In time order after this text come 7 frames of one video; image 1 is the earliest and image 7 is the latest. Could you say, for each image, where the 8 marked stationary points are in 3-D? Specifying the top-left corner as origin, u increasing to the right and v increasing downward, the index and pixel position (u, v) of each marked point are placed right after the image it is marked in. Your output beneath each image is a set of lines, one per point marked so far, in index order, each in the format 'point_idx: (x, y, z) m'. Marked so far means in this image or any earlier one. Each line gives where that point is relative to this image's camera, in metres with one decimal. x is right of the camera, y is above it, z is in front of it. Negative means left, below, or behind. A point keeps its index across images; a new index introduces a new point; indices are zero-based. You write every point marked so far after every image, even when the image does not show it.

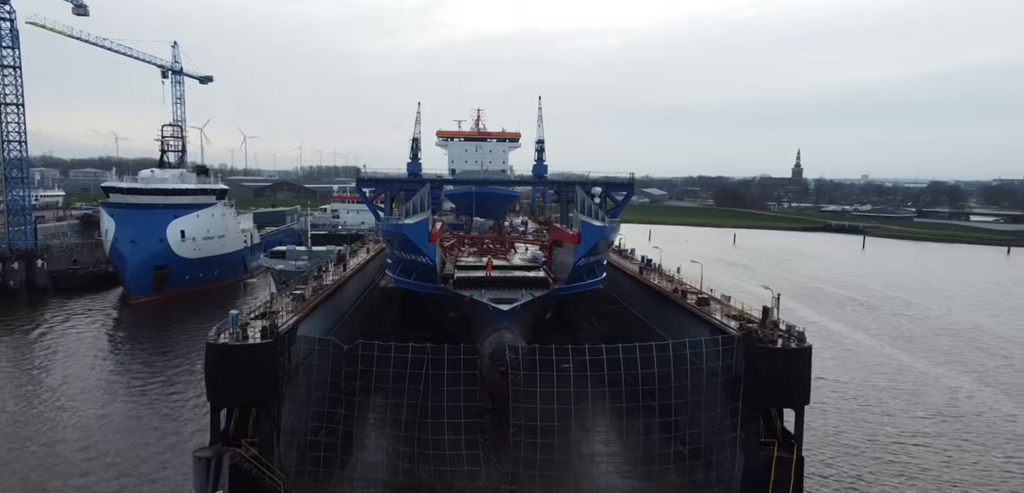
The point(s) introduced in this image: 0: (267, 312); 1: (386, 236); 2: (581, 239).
0: (-4.6, -1.2, +9.1) m
1: (-3.0, +0.3, +11.6) m
2: (+1.5, +0.1, +10.4) m
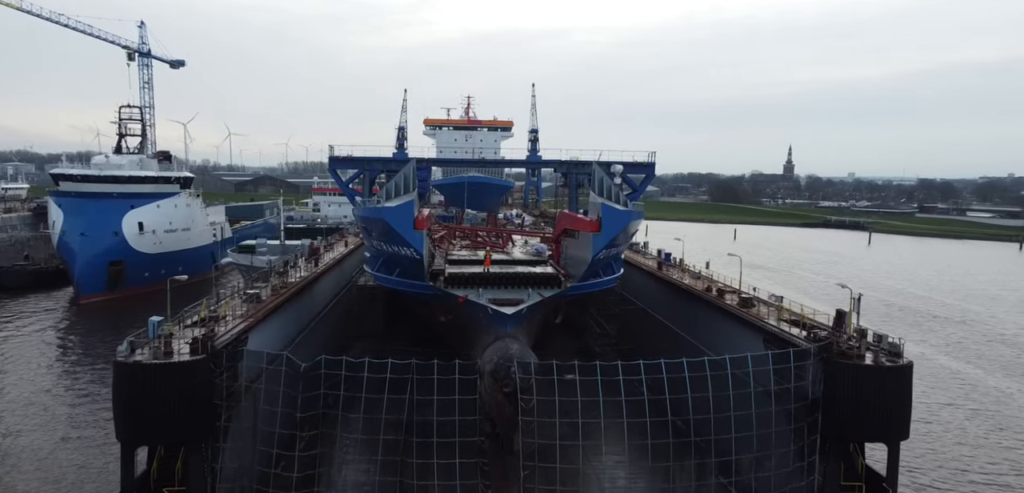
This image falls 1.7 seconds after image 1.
0: (-4.5, -1.1, +7.1) m
1: (-3.0, +0.5, +9.7) m
2: (+1.6, +0.3, +8.5) m
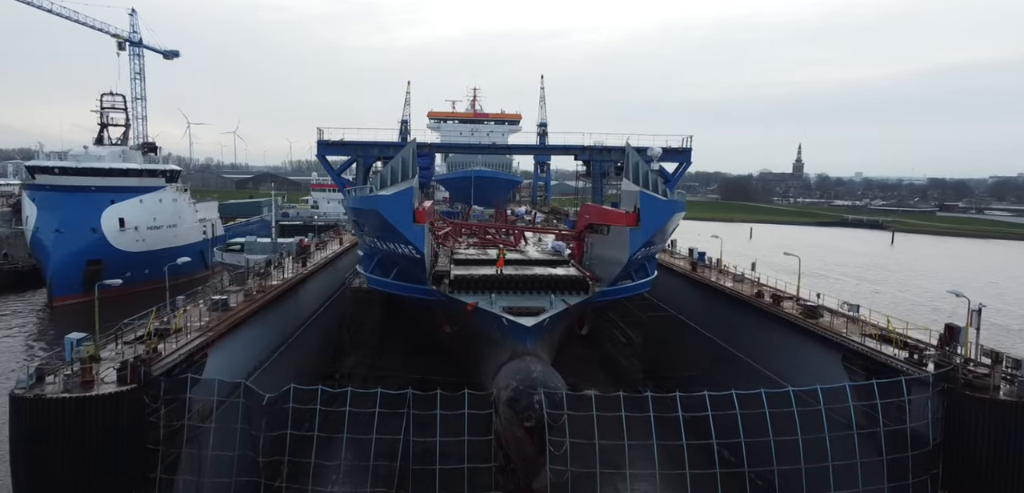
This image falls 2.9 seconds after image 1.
0: (-4.3, -1.0, +5.7) m
1: (-2.7, +0.5, +8.2) m
2: (+1.9, +0.4, +7.1) m
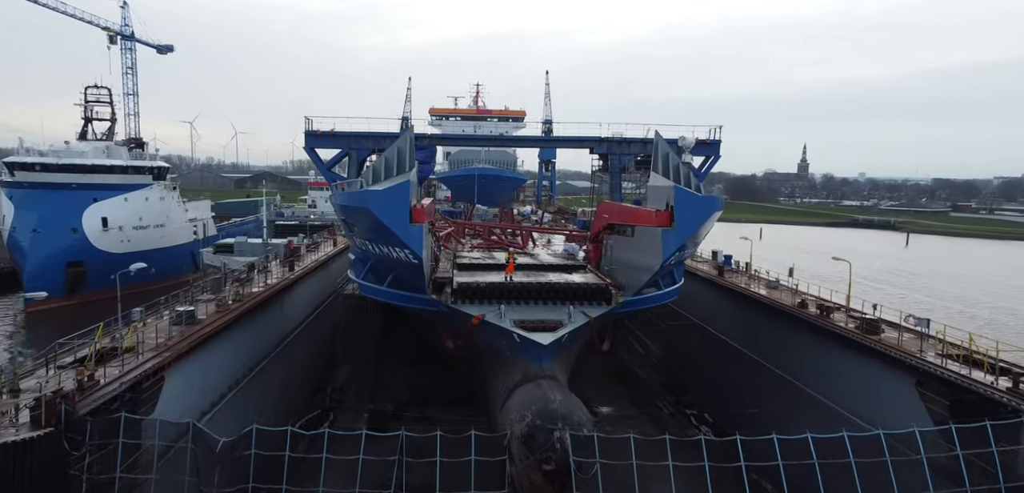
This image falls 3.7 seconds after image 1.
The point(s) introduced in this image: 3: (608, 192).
0: (-4.1, -1.1, +4.7) m
1: (-2.5, +0.5, +7.2) m
2: (+2.1, +0.3, +6.1) m
3: (+1.9, +1.1, +9.7) m
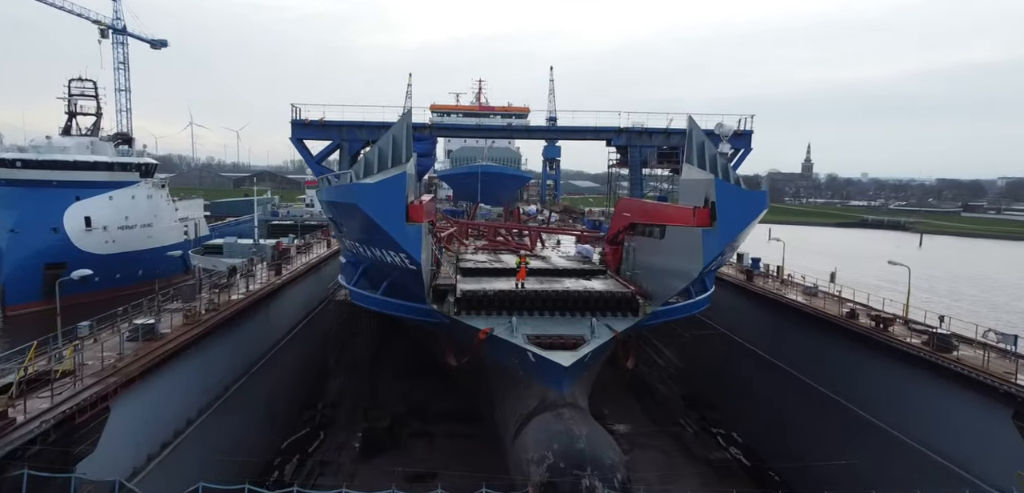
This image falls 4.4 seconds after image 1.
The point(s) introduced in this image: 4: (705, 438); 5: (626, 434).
0: (-4.0, -1.1, +3.8) m
1: (-2.4, +0.4, +6.4) m
2: (+2.2, +0.3, +5.2) m
3: (+2.1, +1.0, +8.8) m
4: (+3.4, -3.3, +8.4) m
5: (+1.9, -3.1, +8.1) m
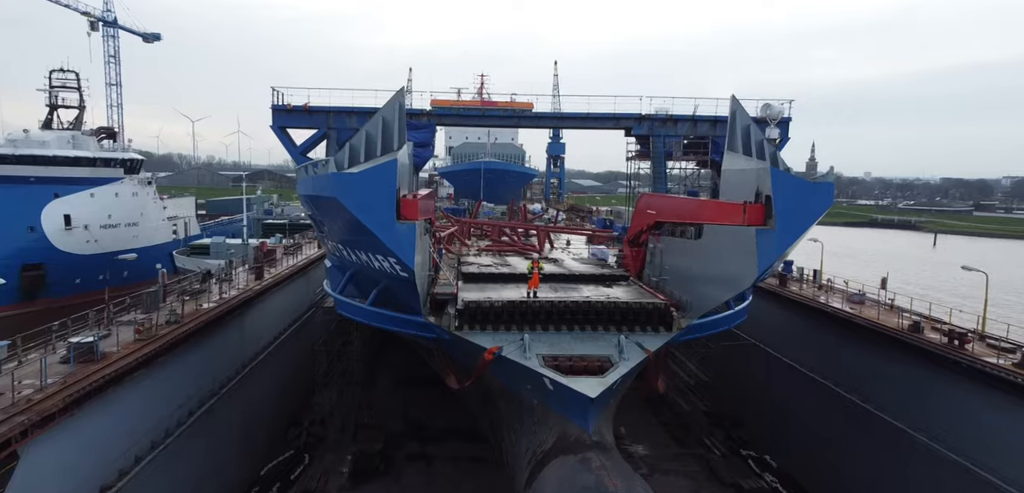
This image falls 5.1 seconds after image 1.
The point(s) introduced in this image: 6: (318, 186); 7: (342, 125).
0: (-3.9, -1.1, +2.9) m
1: (-2.3, +0.4, +5.5) m
2: (+2.3, +0.3, +4.3) m
3: (+2.2, +1.0, +7.9) m
4: (+3.5, -3.4, +7.5) m
5: (+2.0, -3.2, +7.2) m
6: (-1.9, +0.6, +4.8) m
7: (-2.7, +1.9, +7.6) m
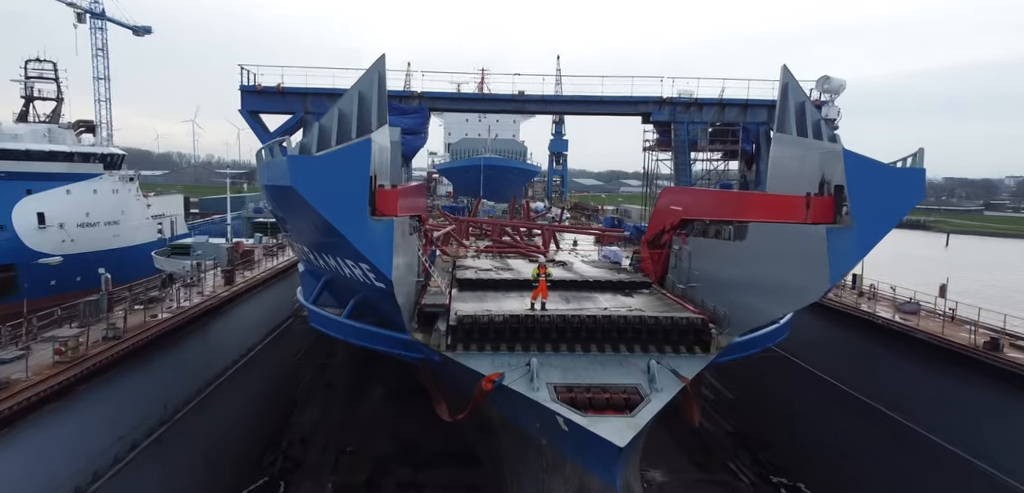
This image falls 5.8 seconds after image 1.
0: (-3.8, -1.1, +2.1) m
1: (-2.2, +0.4, +4.6) m
2: (+2.3, +0.2, +3.4) m
3: (+2.2, +1.0, +7.0) m
4: (+3.5, -3.4, +6.6) m
5: (+2.0, -3.2, +6.3) m
6: (-1.9, +0.6, +3.9) m
7: (-2.6, +1.9, +6.7) m
